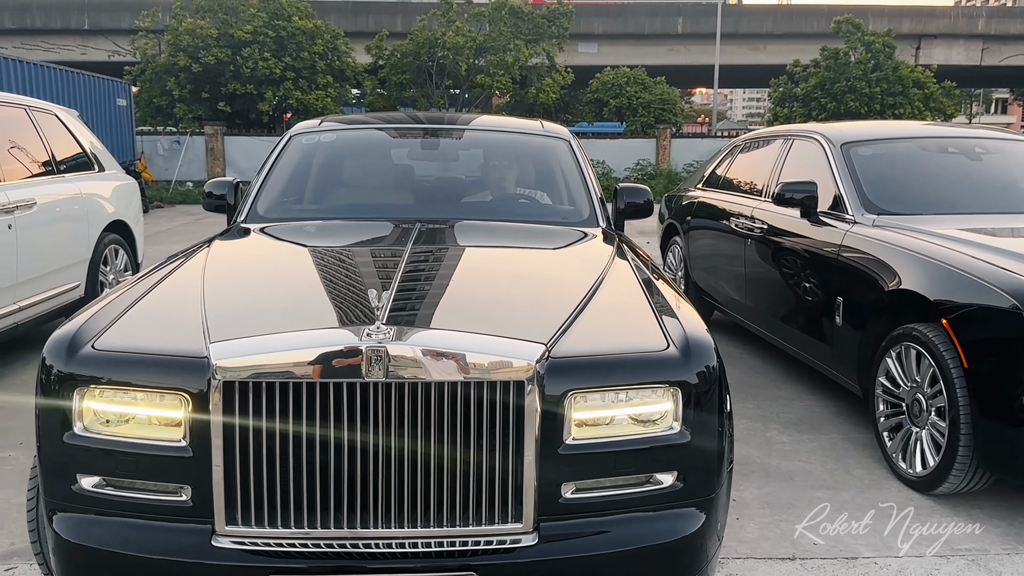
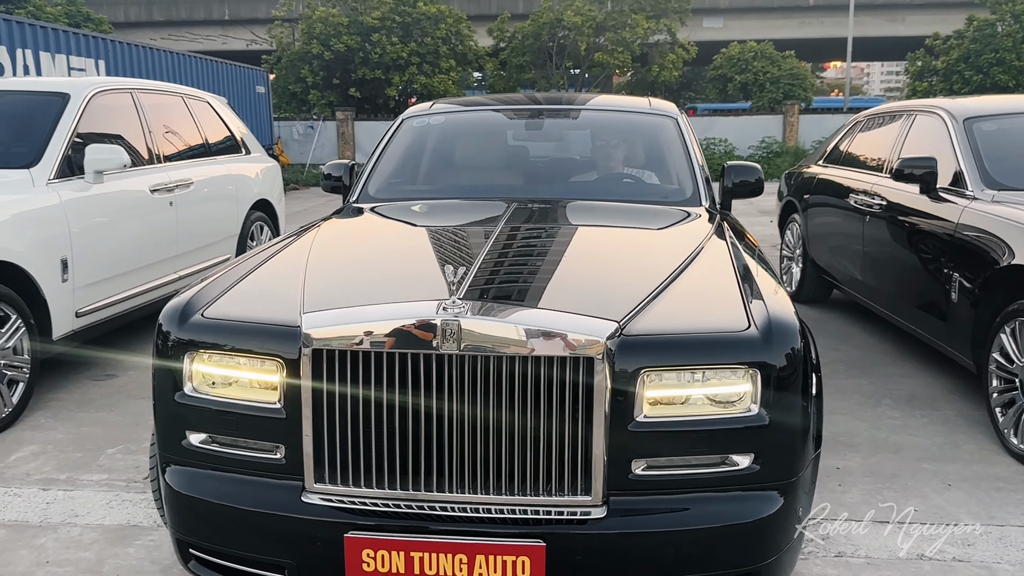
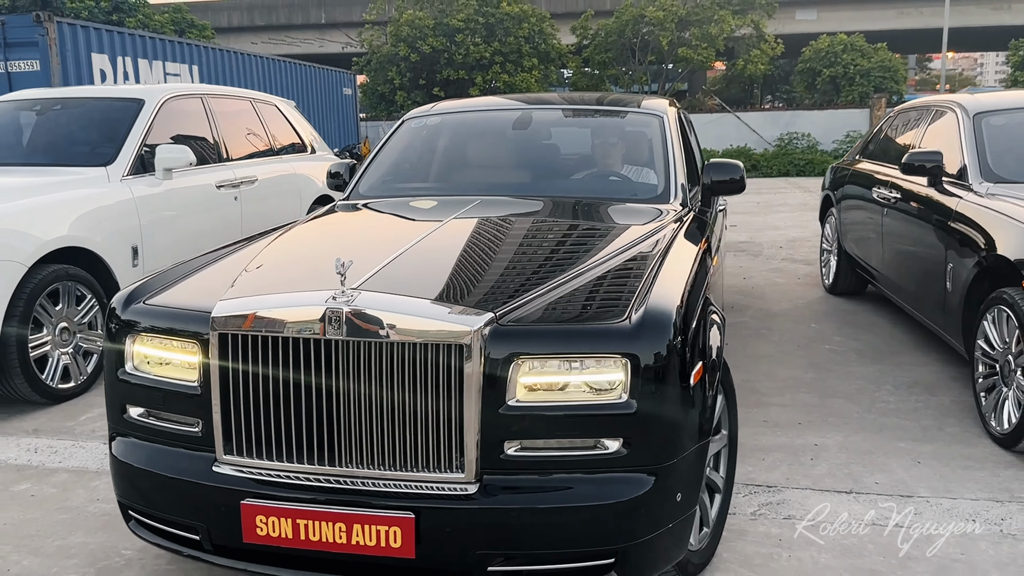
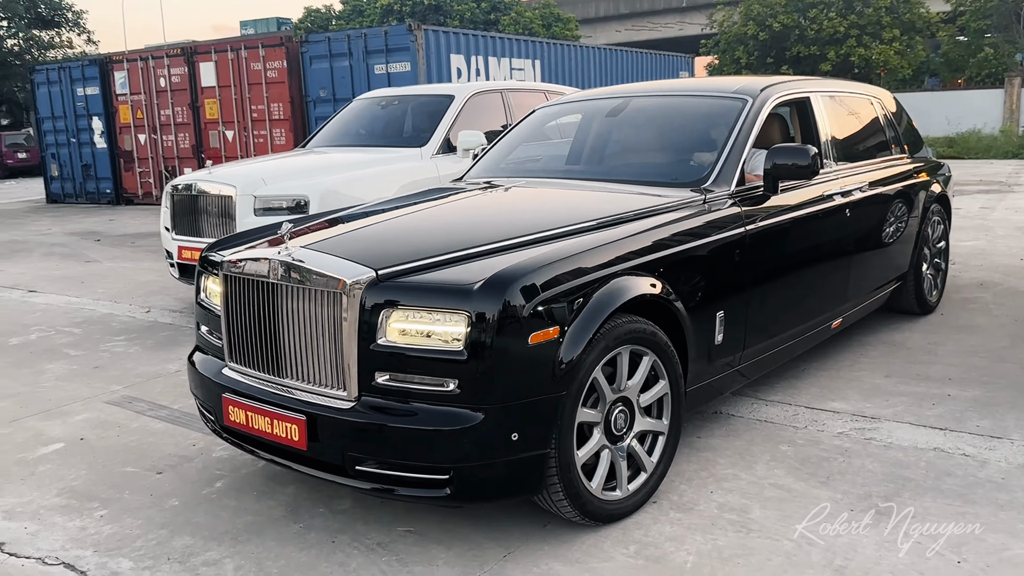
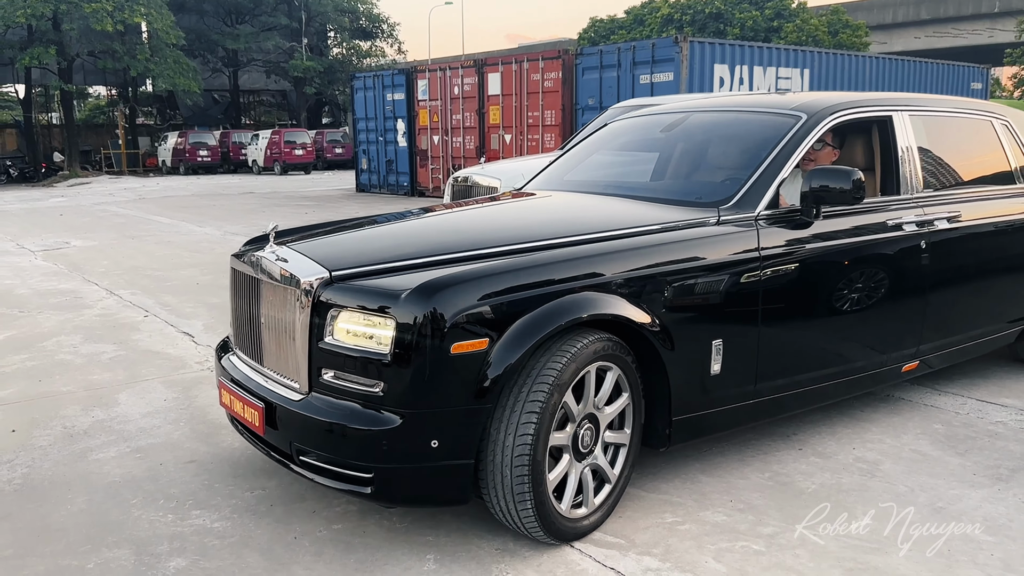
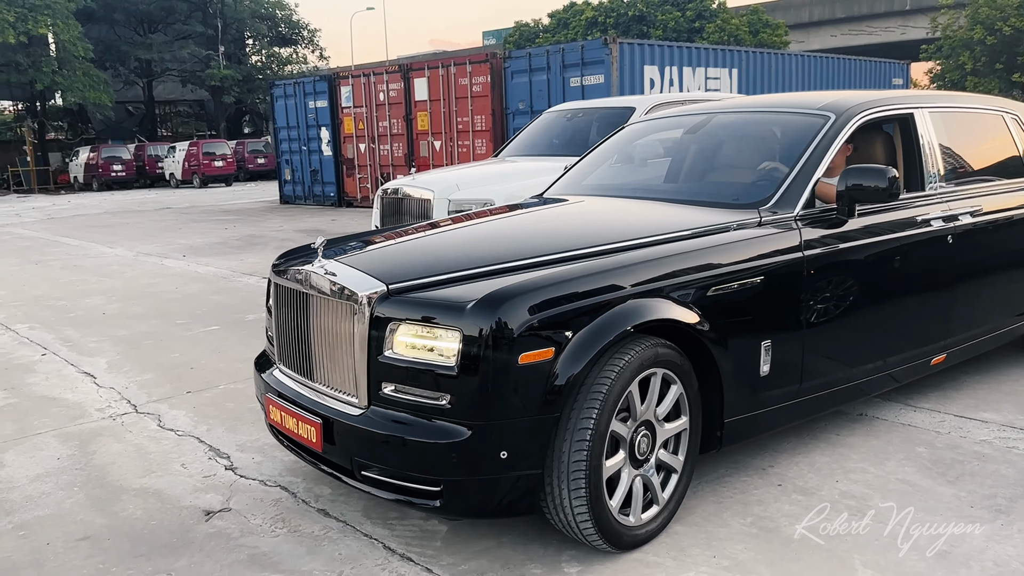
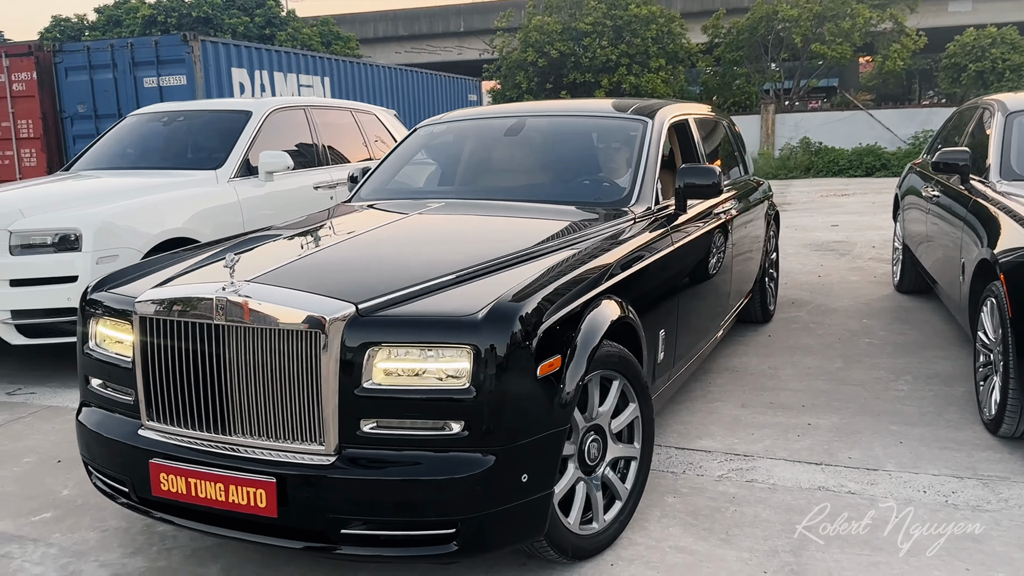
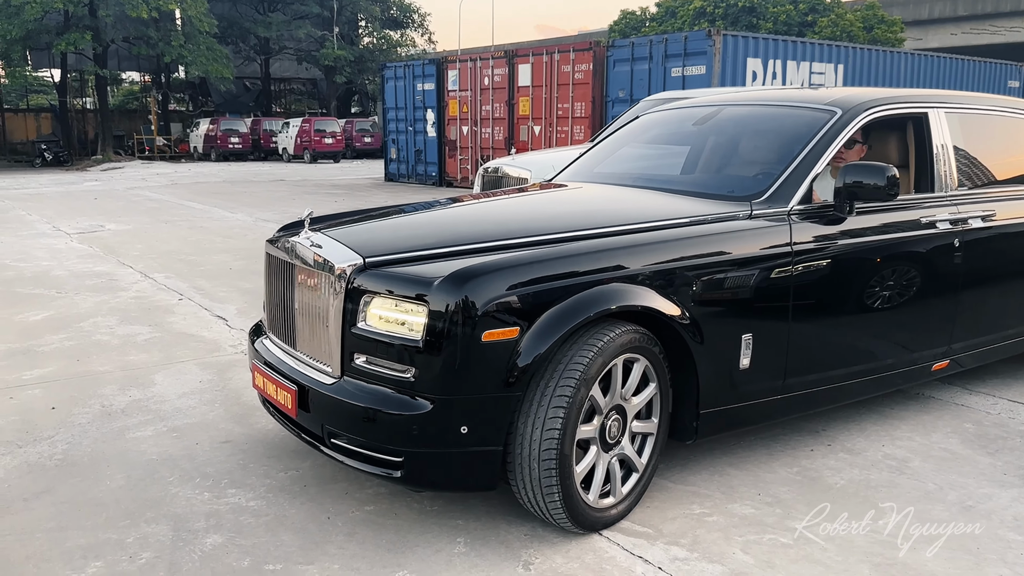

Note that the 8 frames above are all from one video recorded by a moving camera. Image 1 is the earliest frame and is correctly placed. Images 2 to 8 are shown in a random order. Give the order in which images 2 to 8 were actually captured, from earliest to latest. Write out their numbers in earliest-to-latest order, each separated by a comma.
2, 3, 7, 4, 6, 5, 8
